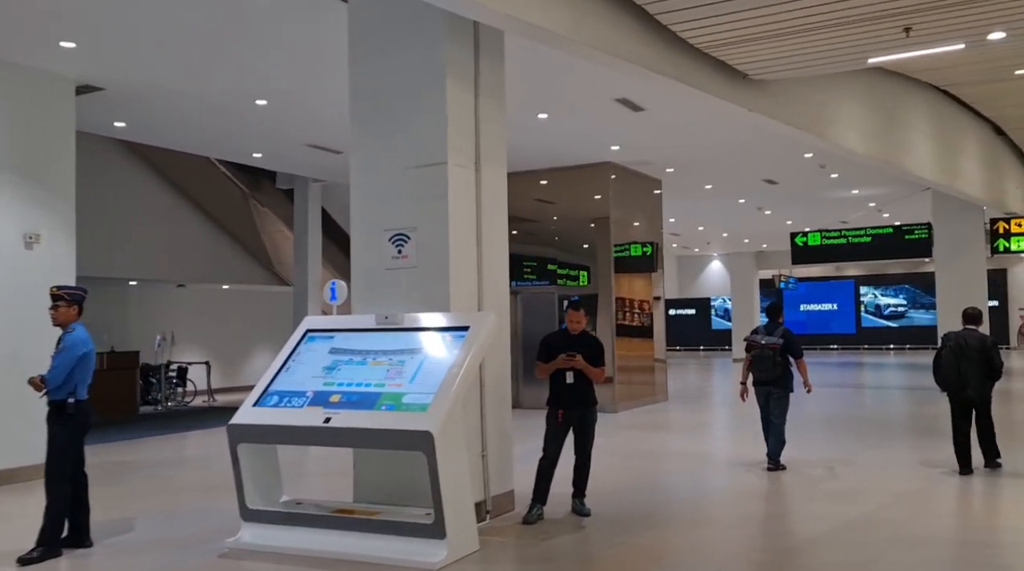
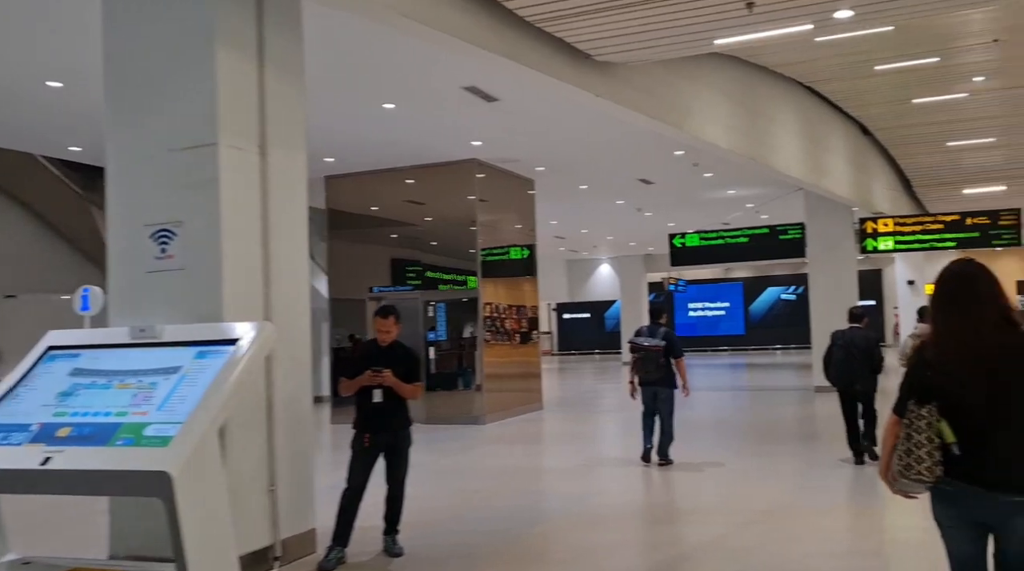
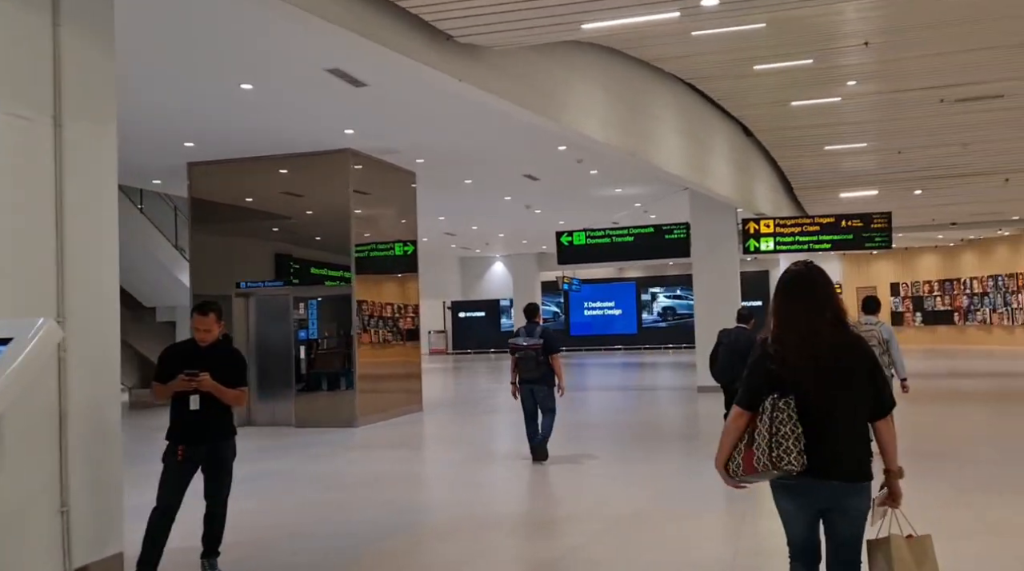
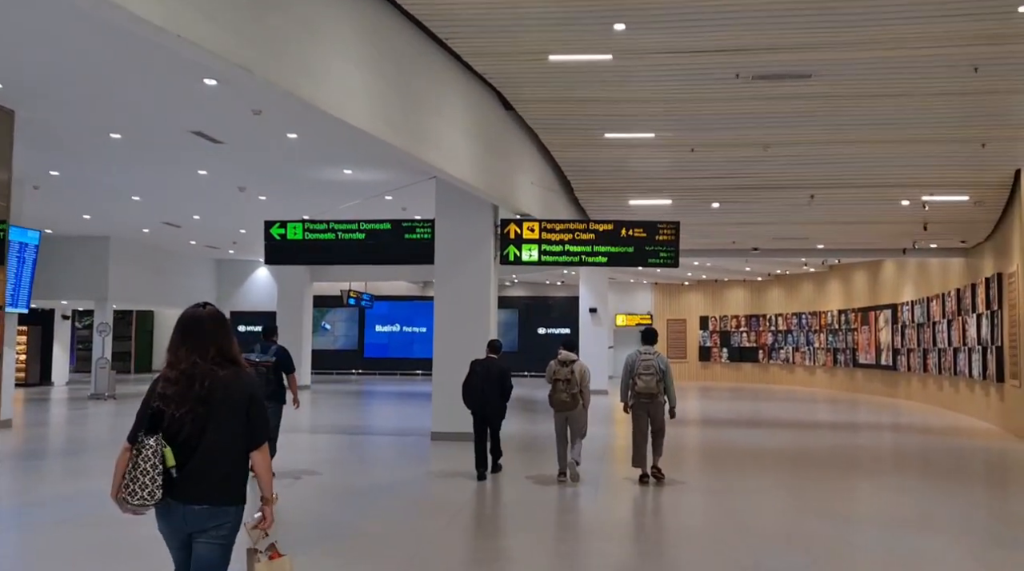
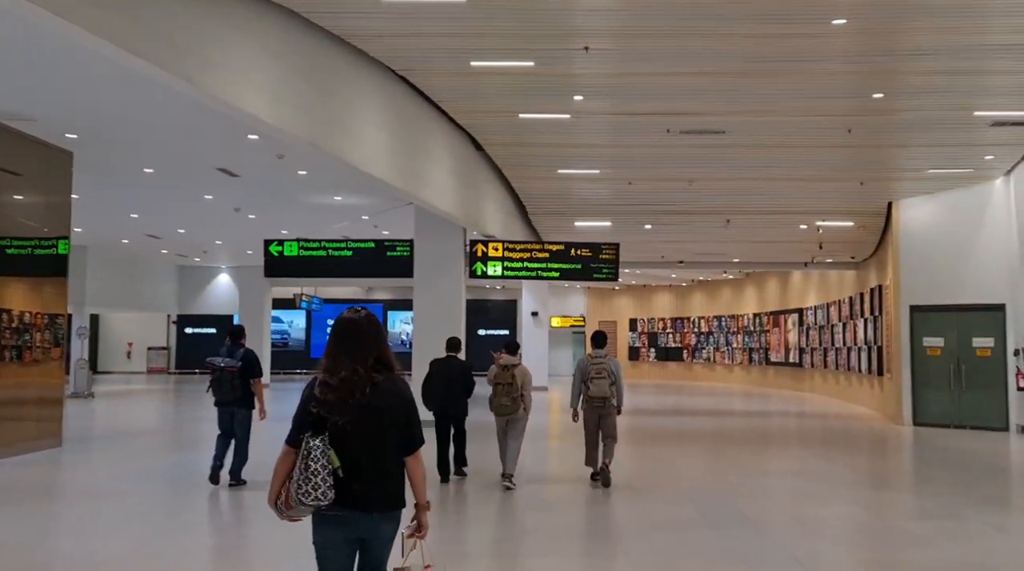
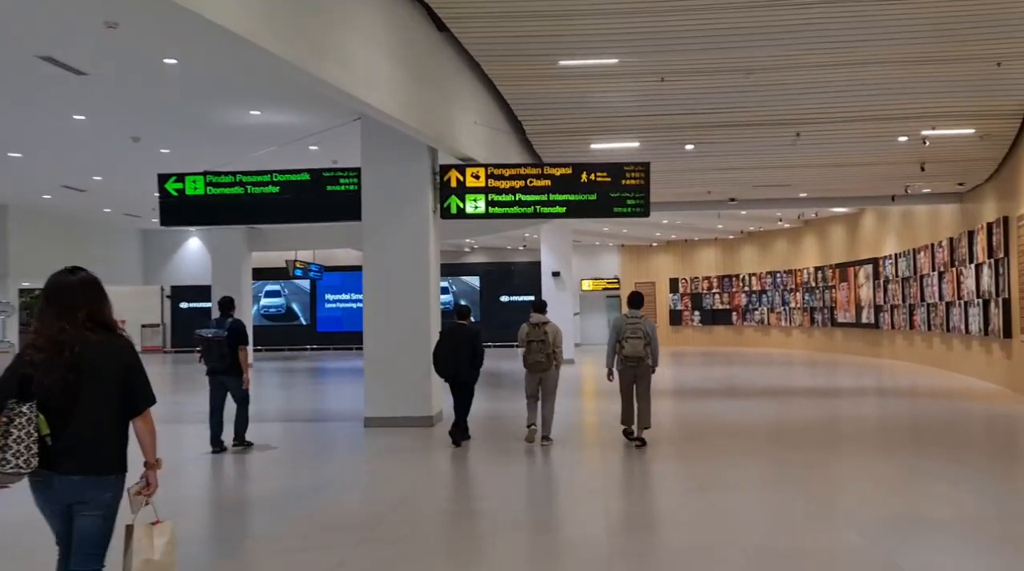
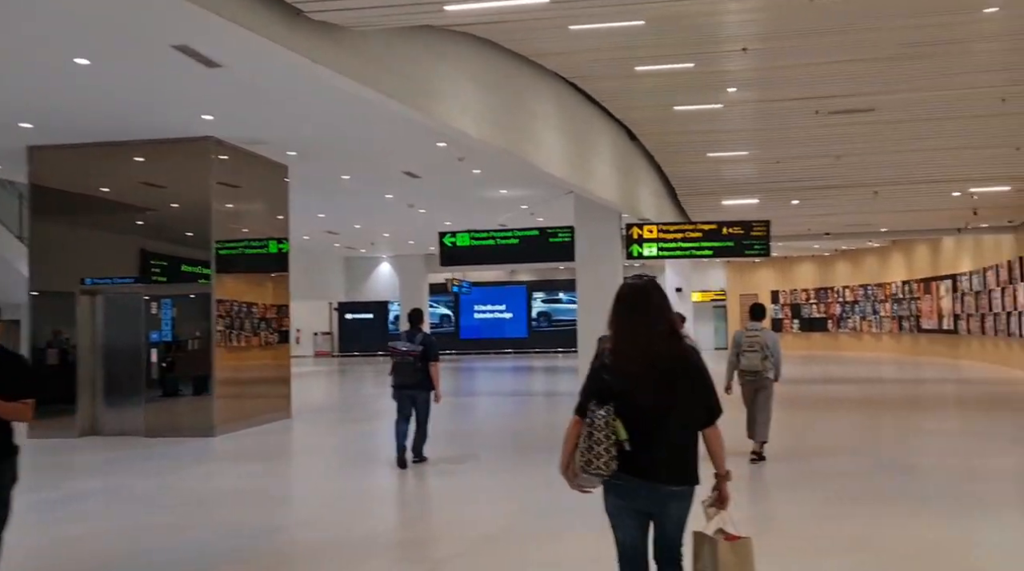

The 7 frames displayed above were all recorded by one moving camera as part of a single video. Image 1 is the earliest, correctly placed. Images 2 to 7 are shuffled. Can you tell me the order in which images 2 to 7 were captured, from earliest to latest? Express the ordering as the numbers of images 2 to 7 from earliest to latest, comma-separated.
2, 3, 7, 5, 4, 6
